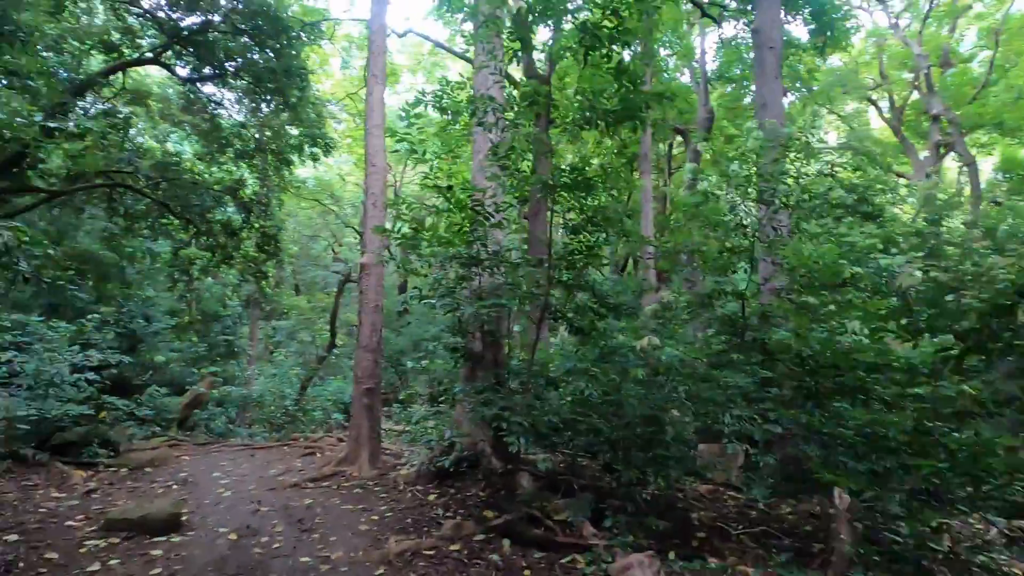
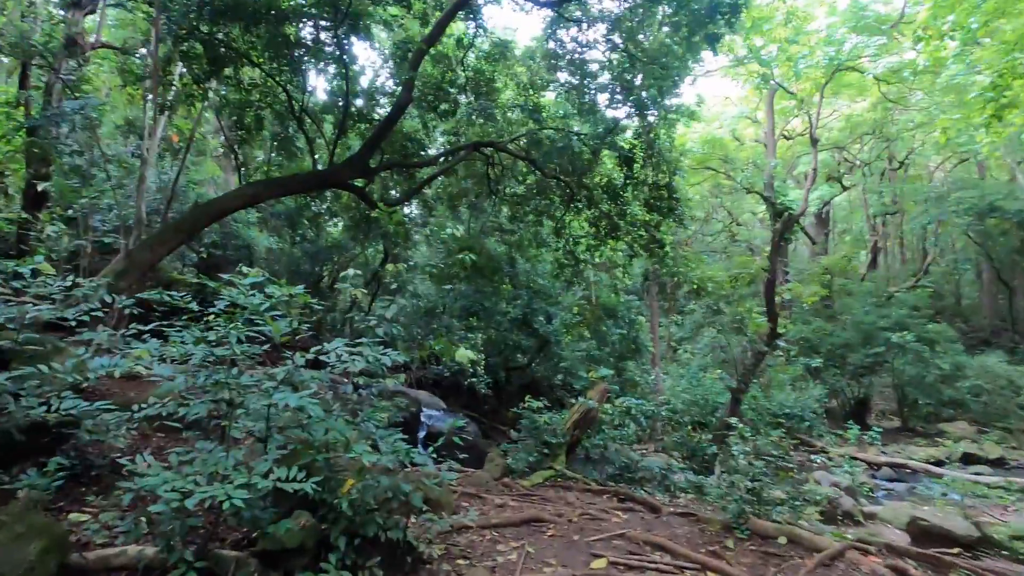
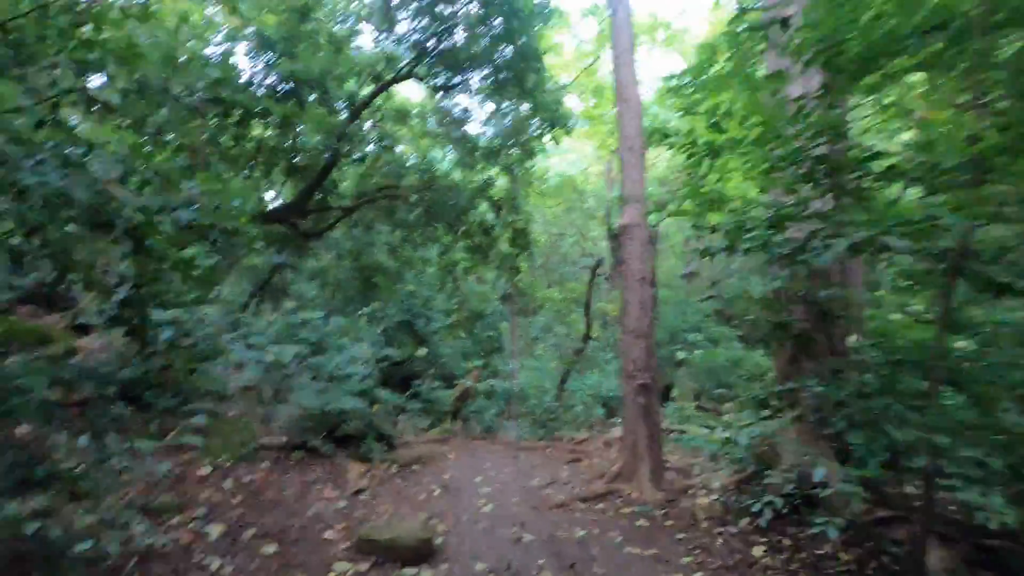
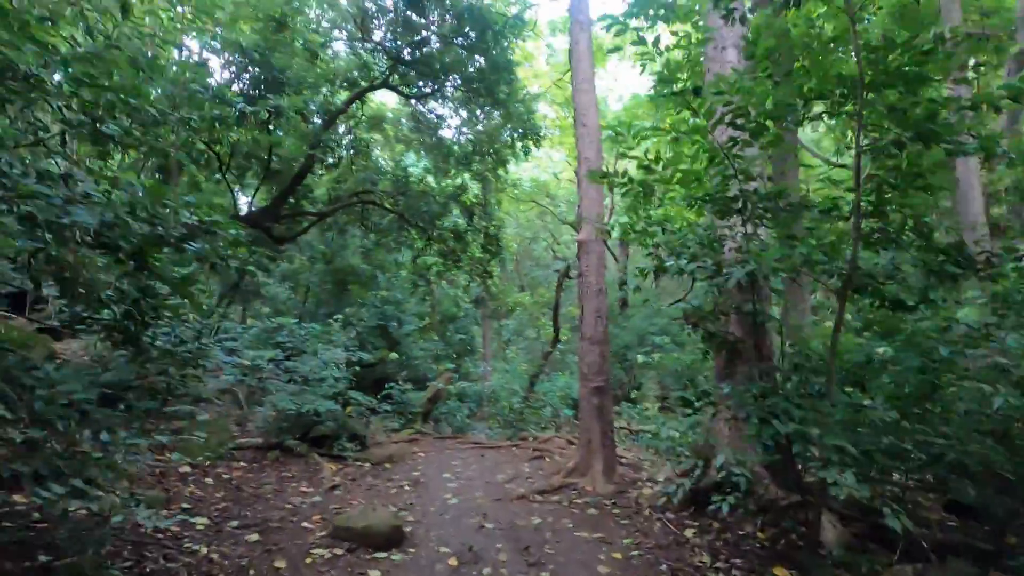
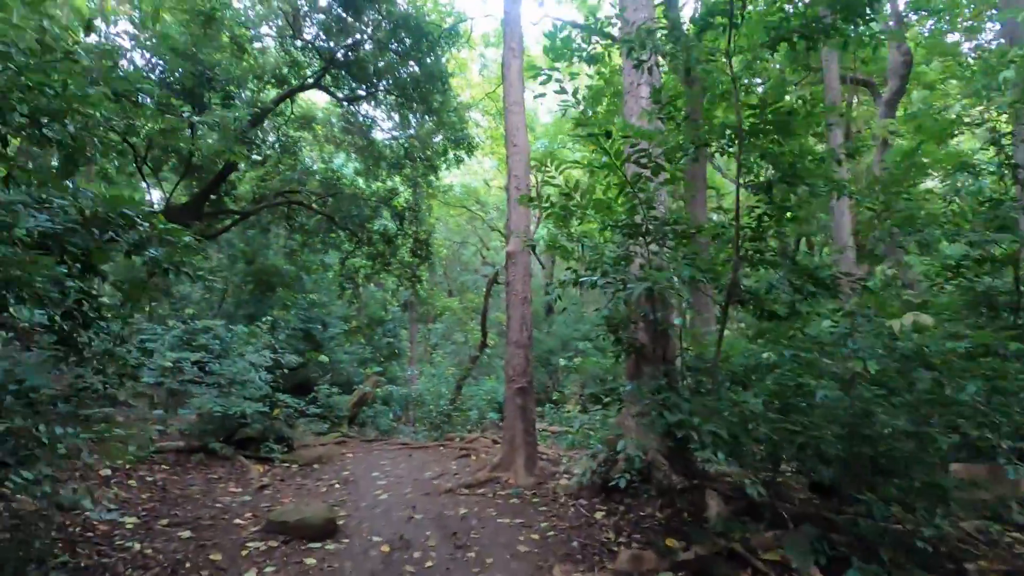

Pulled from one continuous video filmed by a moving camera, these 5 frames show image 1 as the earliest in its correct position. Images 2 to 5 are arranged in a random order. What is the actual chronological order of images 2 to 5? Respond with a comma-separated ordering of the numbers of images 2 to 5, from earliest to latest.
5, 4, 3, 2
